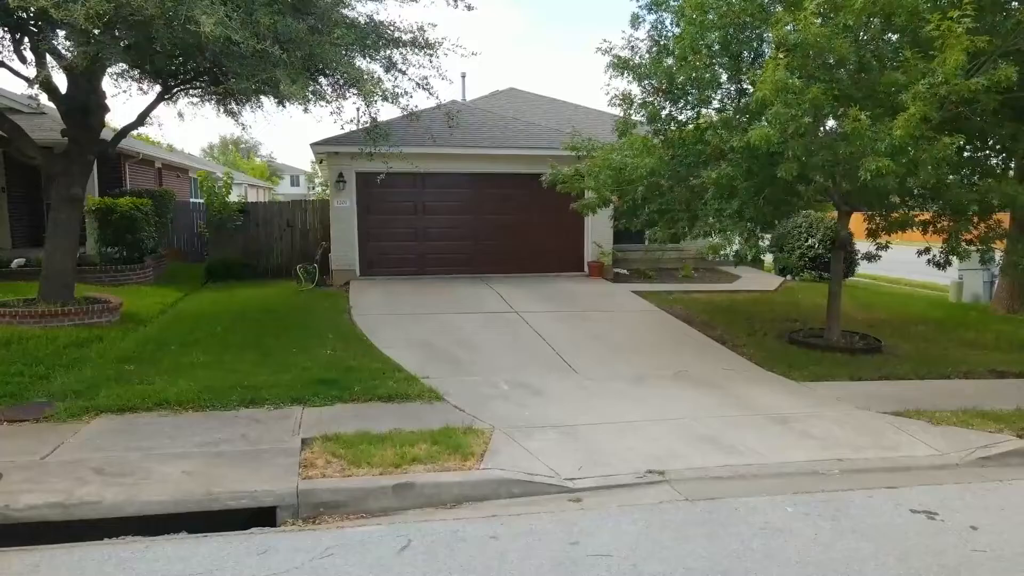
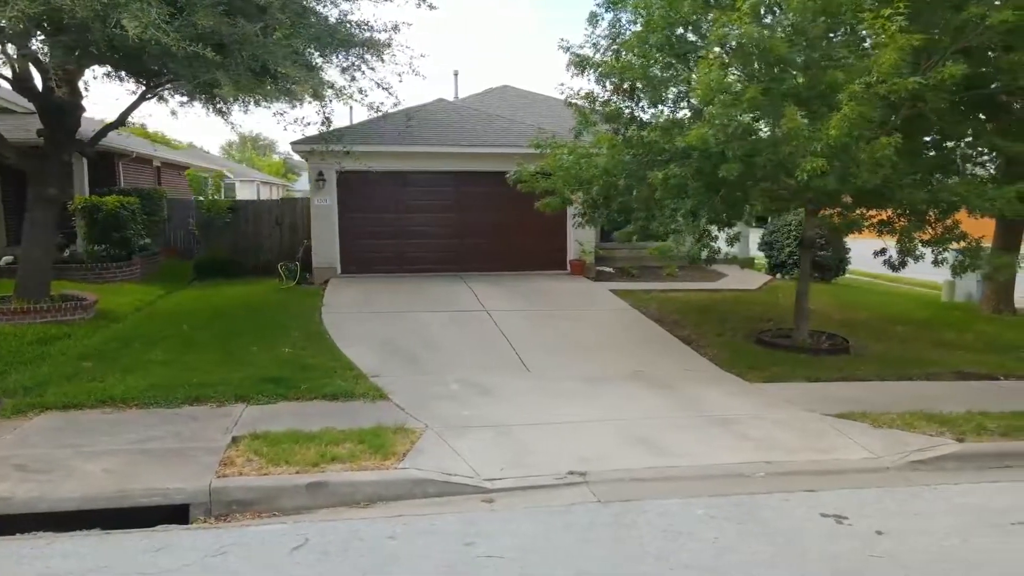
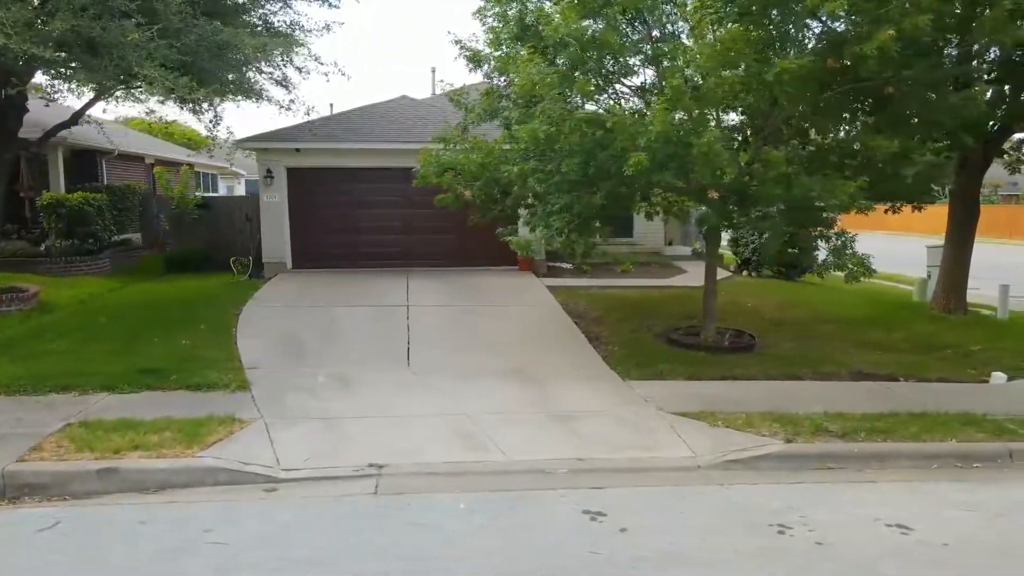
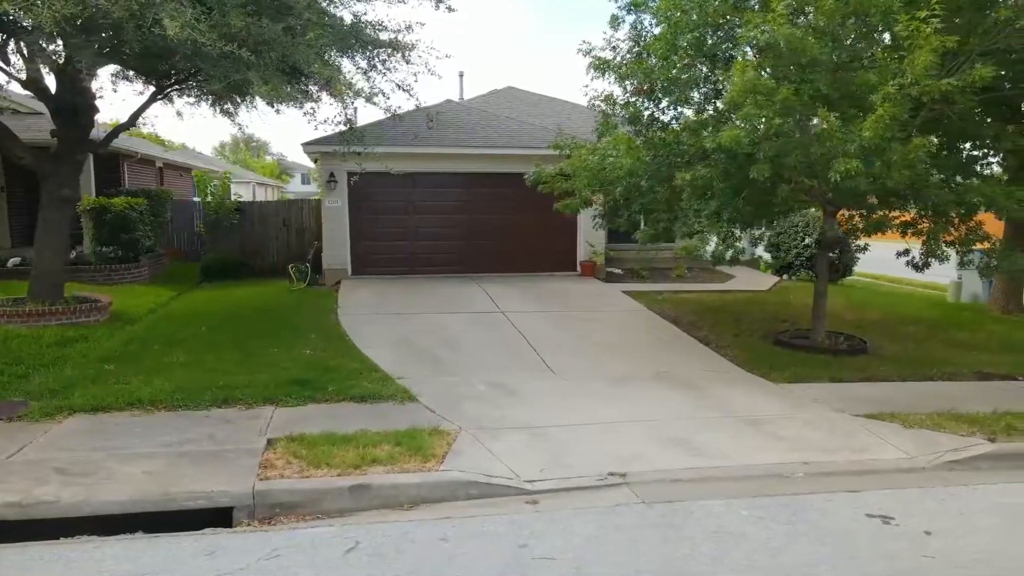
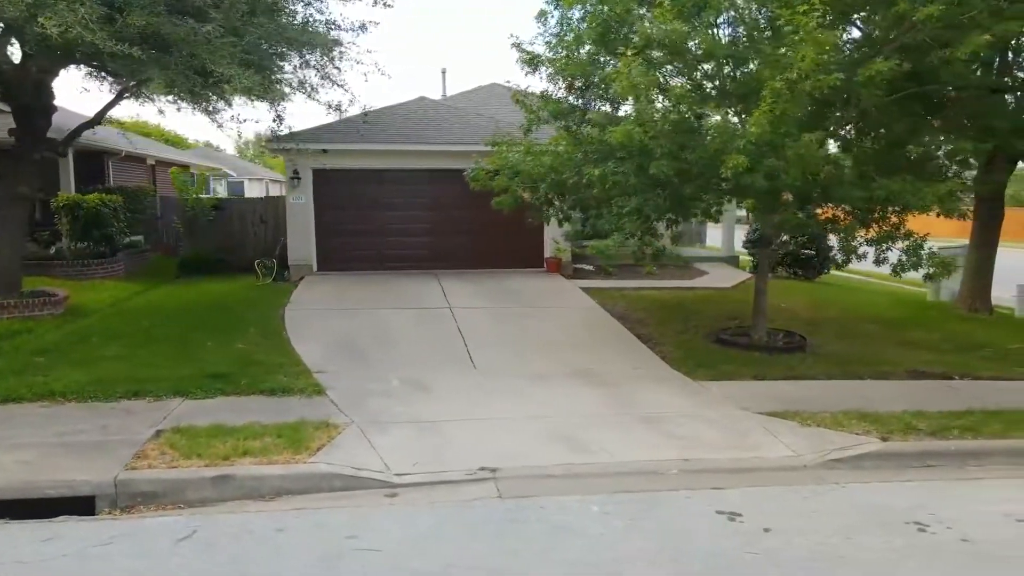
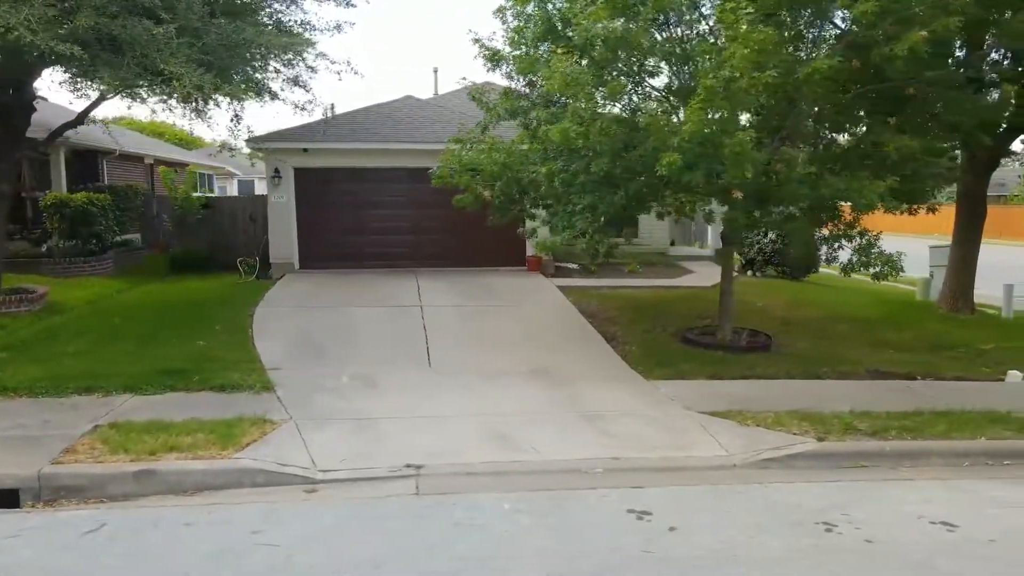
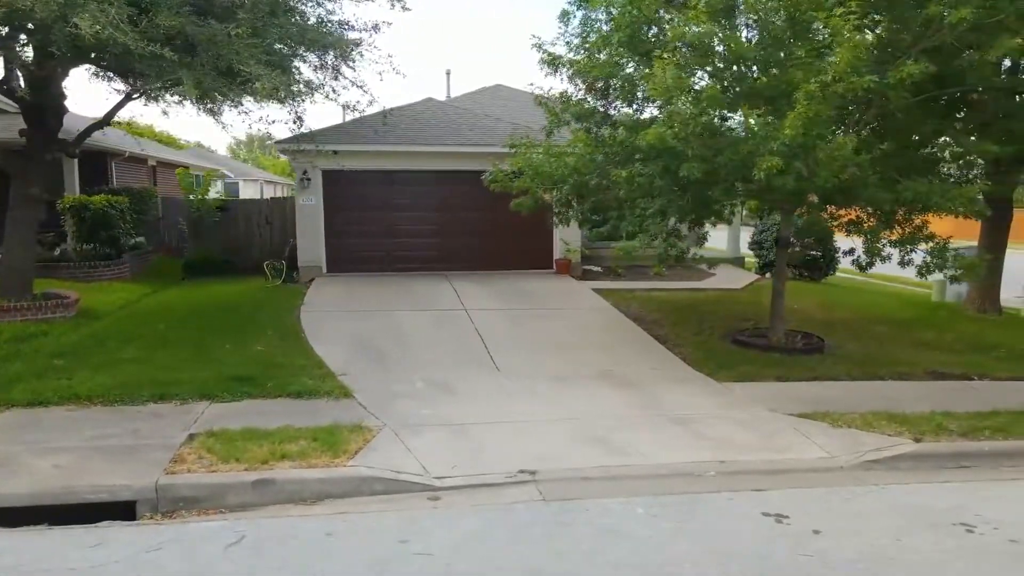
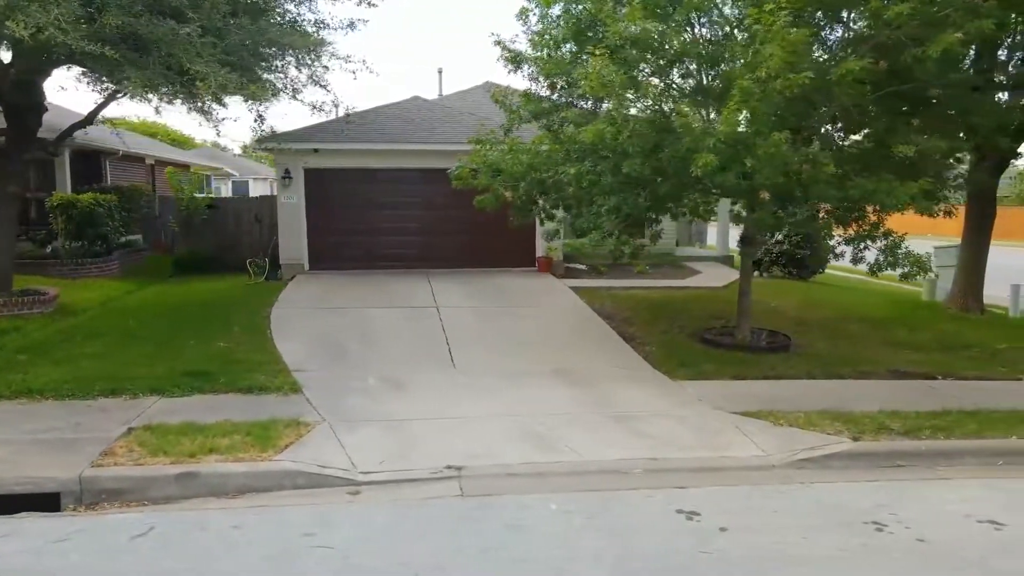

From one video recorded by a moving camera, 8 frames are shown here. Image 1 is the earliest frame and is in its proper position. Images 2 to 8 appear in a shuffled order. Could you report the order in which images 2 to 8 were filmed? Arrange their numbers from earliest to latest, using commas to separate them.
4, 2, 7, 5, 8, 6, 3
